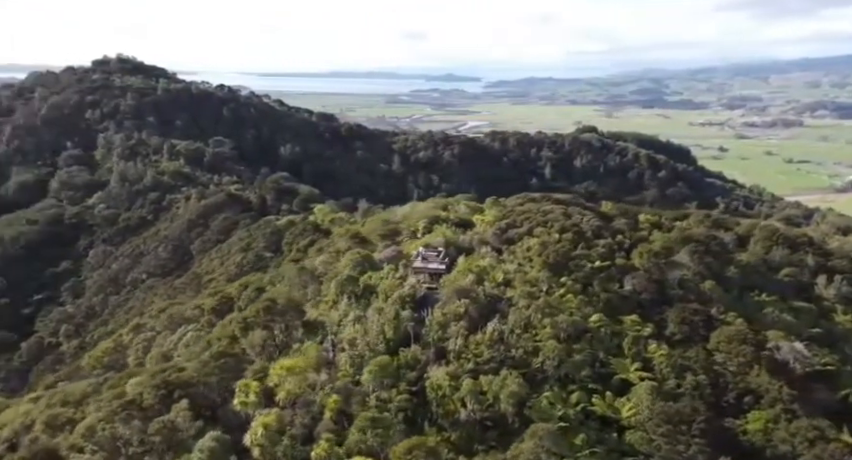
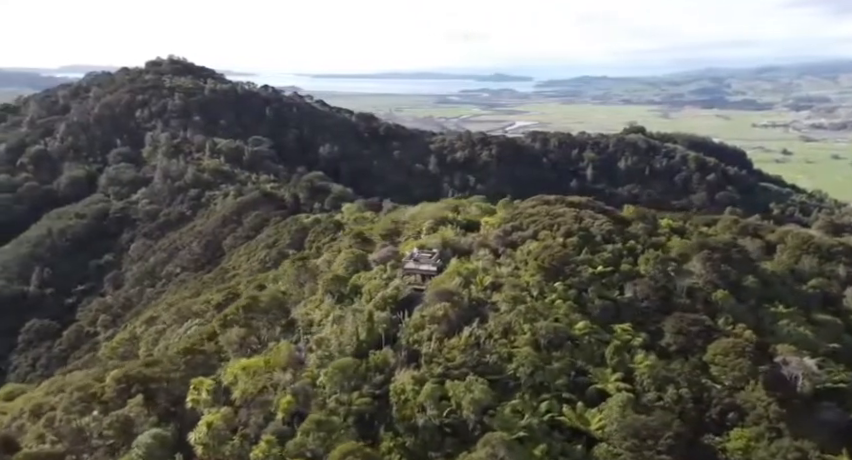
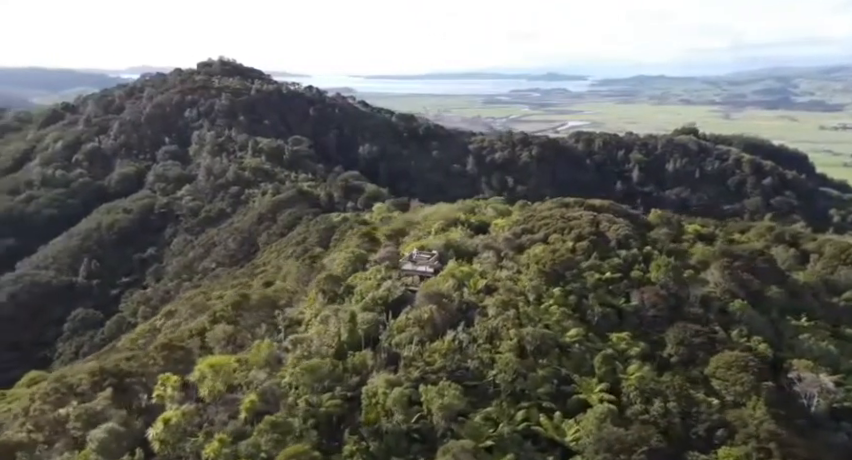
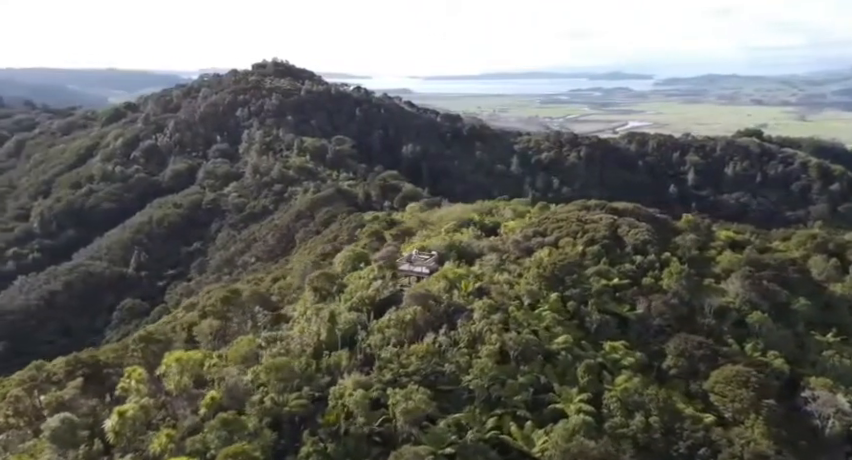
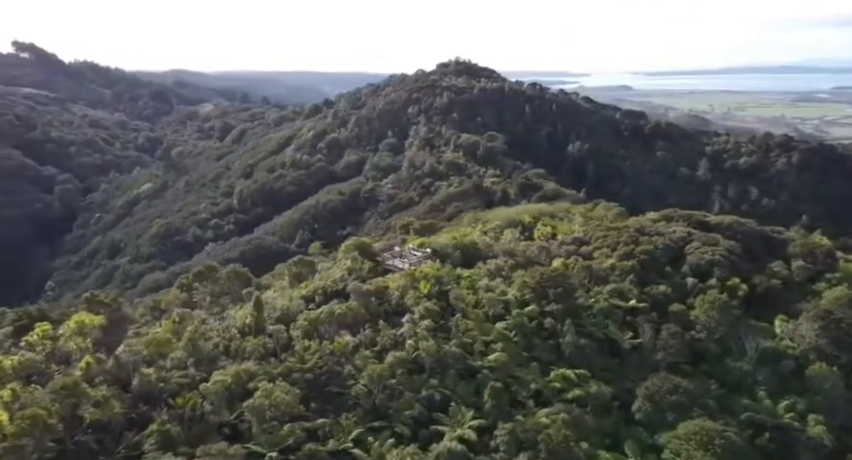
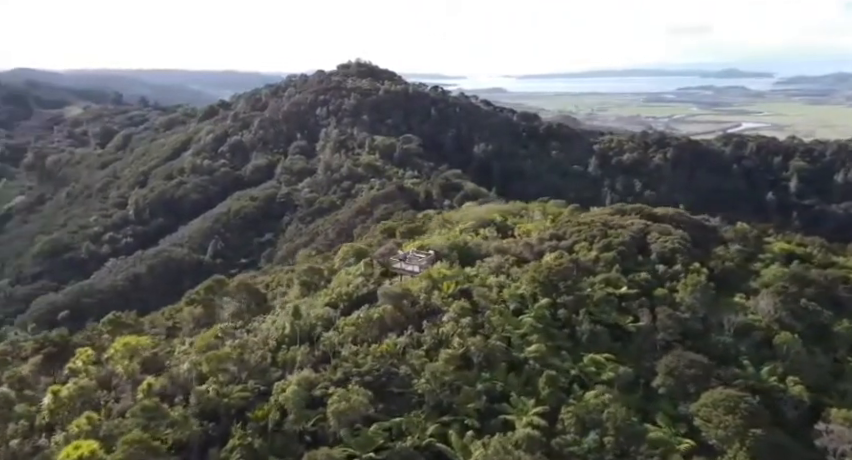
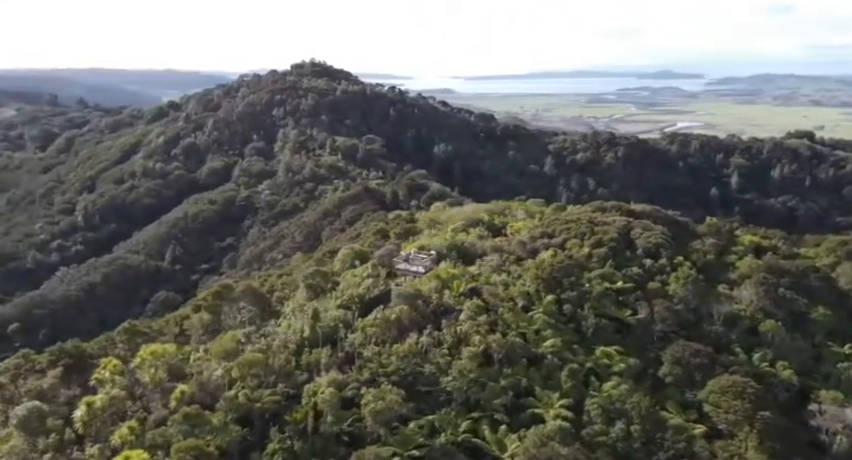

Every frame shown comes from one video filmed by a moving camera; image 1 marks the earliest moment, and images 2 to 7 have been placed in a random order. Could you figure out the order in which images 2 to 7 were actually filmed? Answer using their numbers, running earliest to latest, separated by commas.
2, 3, 4, 7, 6, 5
